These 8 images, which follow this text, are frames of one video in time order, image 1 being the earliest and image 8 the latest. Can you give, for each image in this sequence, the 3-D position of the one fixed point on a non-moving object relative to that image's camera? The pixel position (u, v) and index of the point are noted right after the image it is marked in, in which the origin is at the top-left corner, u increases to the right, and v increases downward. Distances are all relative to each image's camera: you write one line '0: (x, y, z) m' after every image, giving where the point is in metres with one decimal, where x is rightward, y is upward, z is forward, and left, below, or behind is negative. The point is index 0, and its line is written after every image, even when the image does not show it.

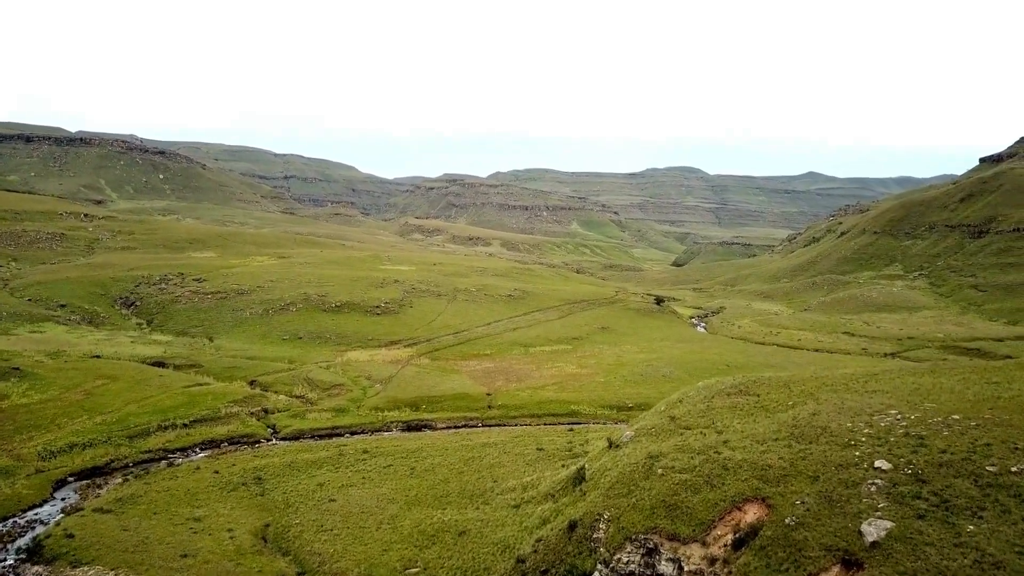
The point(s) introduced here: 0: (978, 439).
0: (+10.3, -3.4, +17.8) m
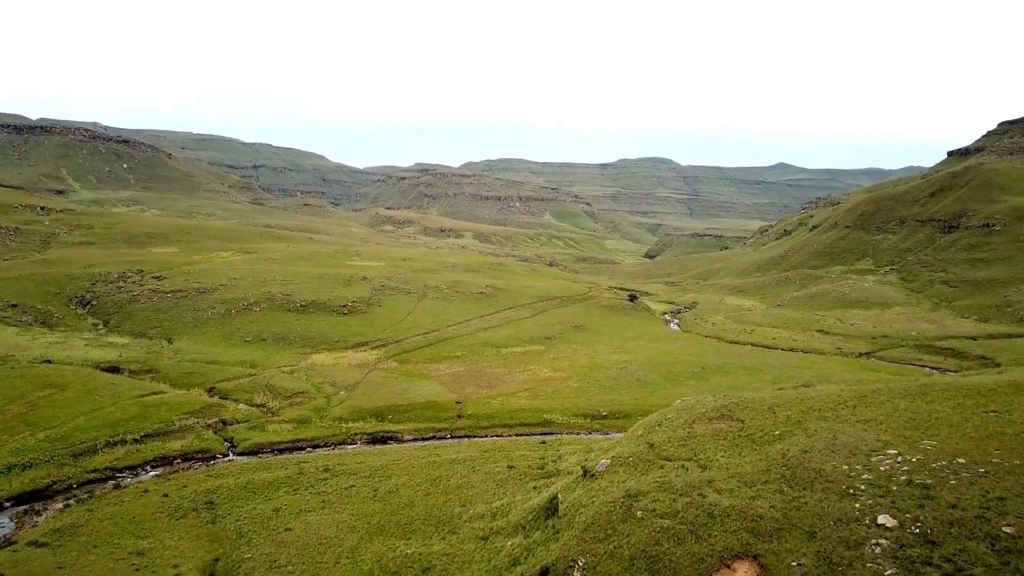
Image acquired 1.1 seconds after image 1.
0: (+9.6, -4.1, +16.2) m
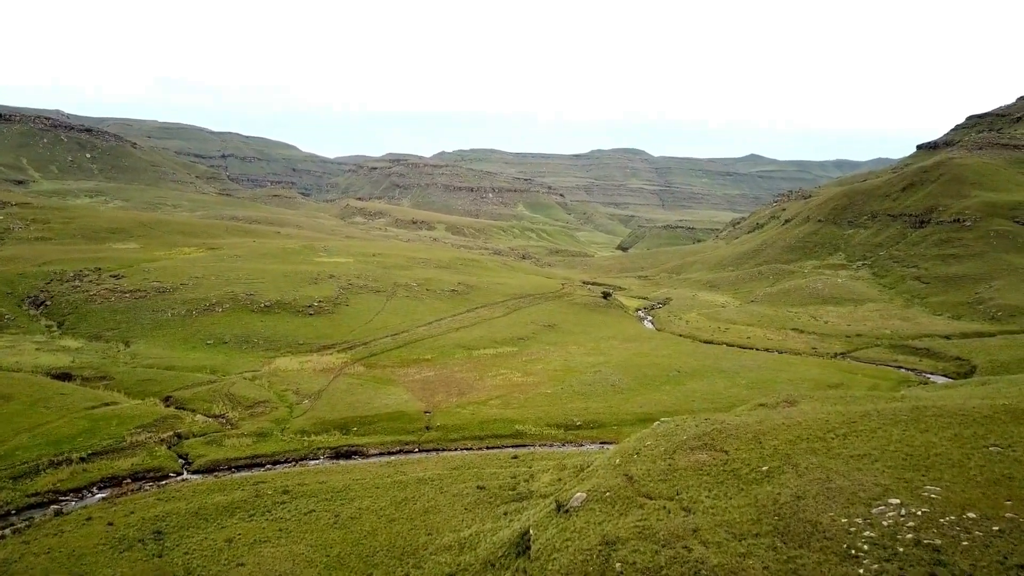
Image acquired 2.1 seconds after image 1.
0: (+9.0, -4.9, +14.6) m
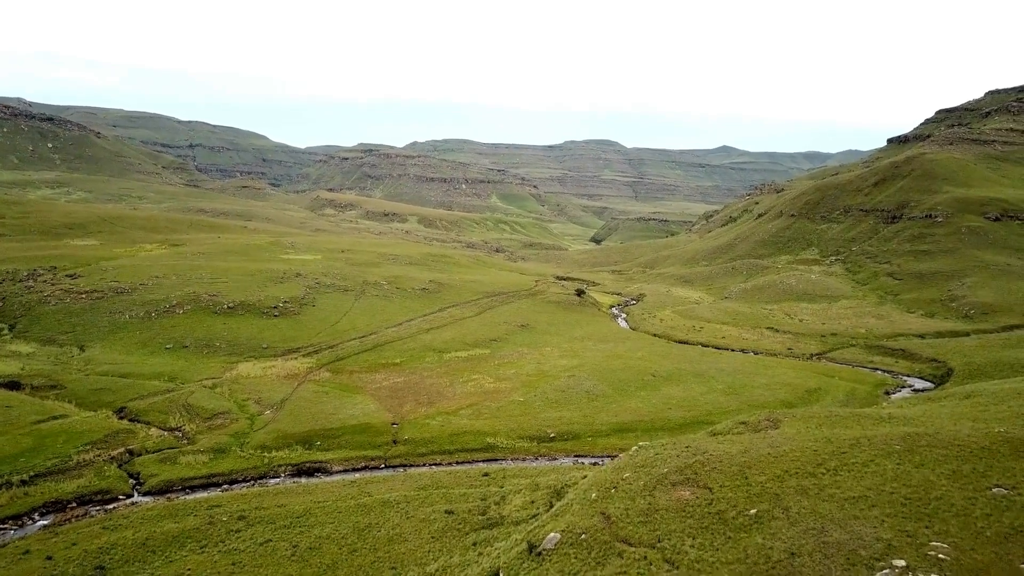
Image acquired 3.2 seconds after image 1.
0: (+8.4, -5.7, +13.0) m
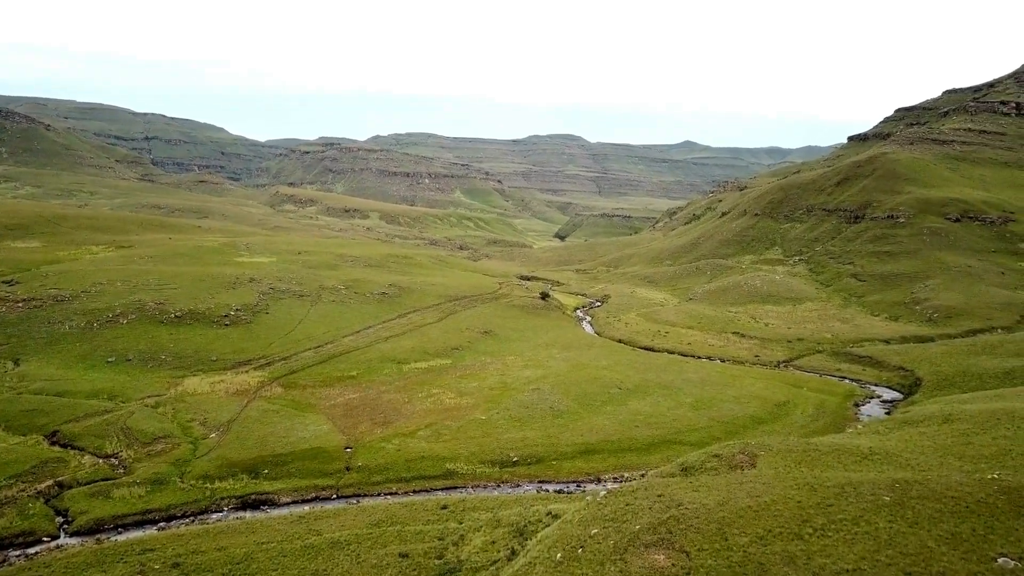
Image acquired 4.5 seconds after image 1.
0: (+7.7, -6.8, +11.0) m
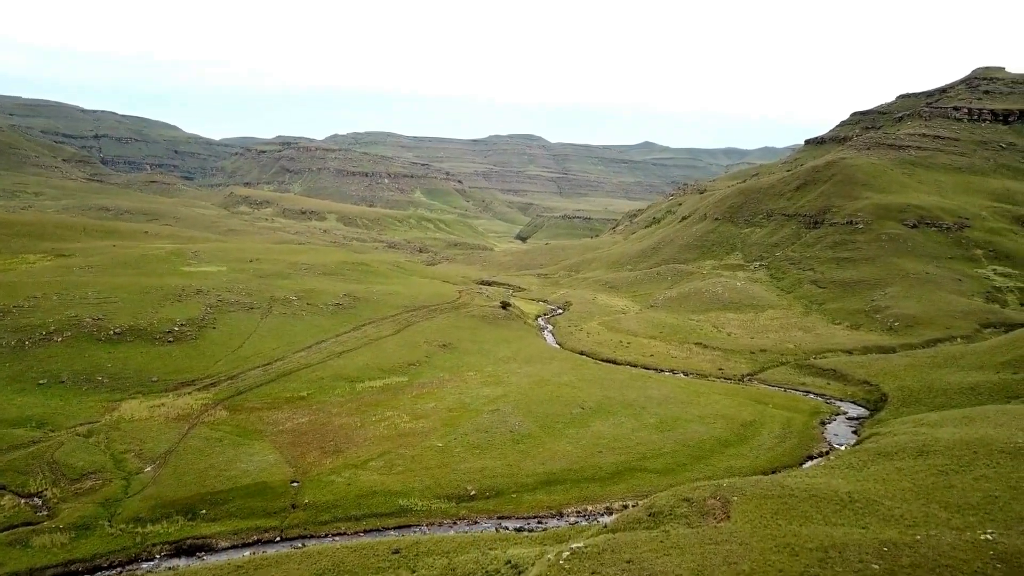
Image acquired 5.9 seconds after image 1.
0: (+7.1, -8.1, +8.9) m
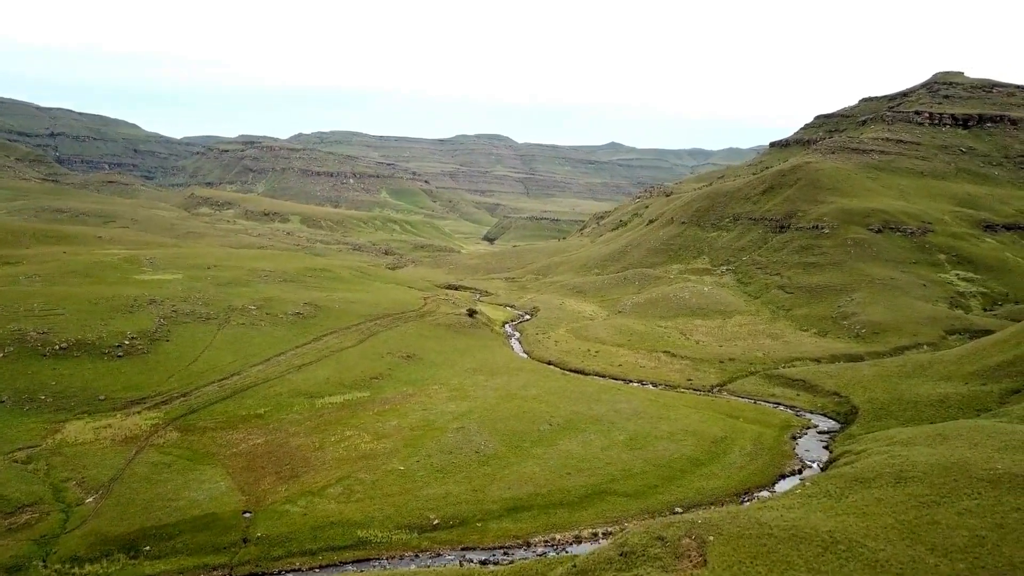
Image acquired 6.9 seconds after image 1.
0: (+6.6, -9.1, +7.3) m
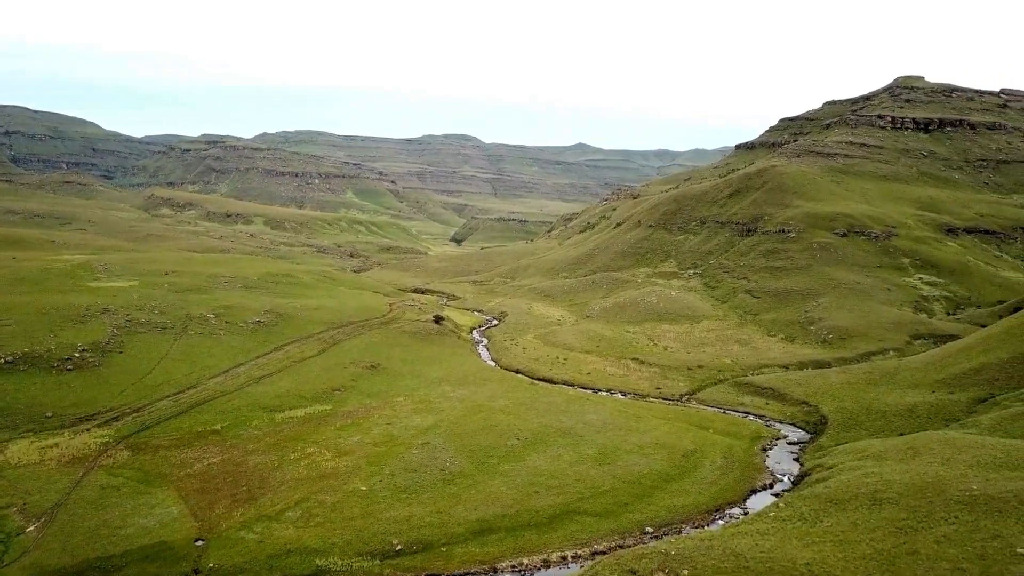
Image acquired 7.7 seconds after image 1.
0: (+6.3, -9.8, +6.1) m
